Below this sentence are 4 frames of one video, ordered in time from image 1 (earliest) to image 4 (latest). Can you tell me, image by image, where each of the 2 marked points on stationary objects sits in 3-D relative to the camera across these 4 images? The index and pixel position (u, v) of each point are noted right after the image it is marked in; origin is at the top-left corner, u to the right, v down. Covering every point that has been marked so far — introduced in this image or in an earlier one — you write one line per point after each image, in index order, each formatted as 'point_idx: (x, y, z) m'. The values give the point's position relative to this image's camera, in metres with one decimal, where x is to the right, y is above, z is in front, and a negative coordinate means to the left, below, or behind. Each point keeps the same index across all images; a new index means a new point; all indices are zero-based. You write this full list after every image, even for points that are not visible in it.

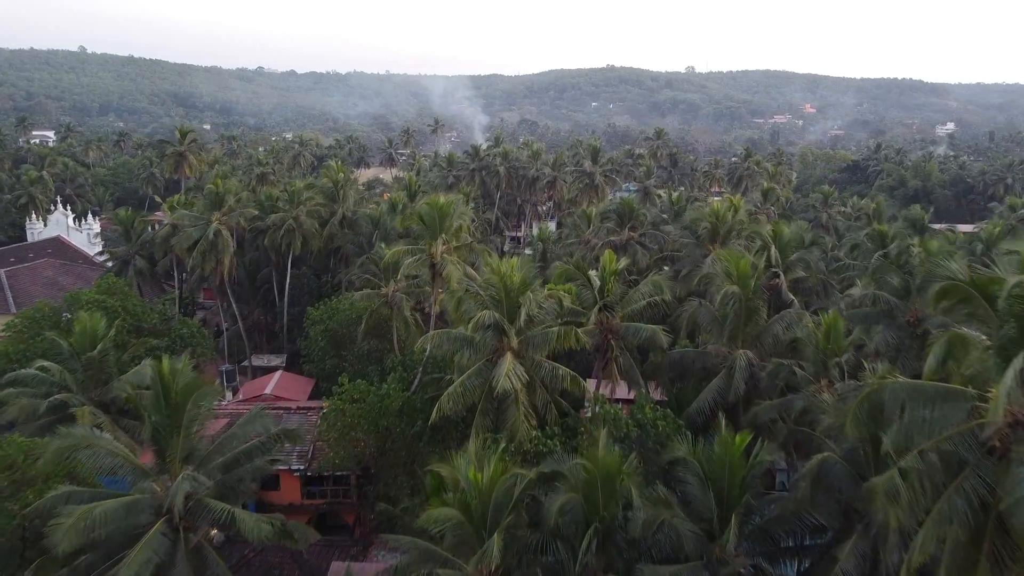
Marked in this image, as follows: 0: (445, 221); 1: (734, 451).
0: (-1.6, +1.6, +18.6) m
1: (+3.2, -2.3, +10.8) m
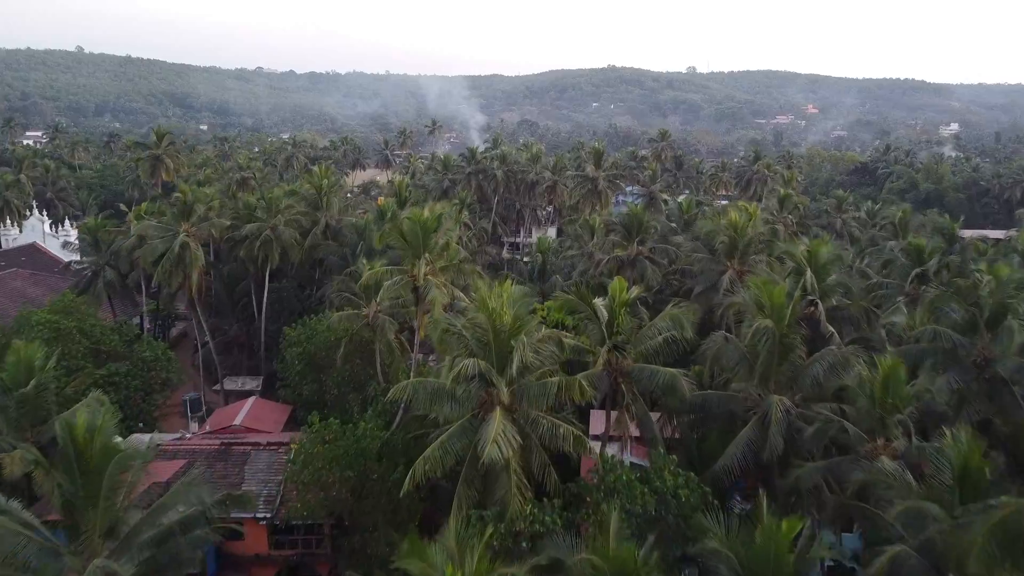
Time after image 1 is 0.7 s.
0: (-1.8, +1.1, +16.2) m
1: (+3.0, -2.9, +8.5) m
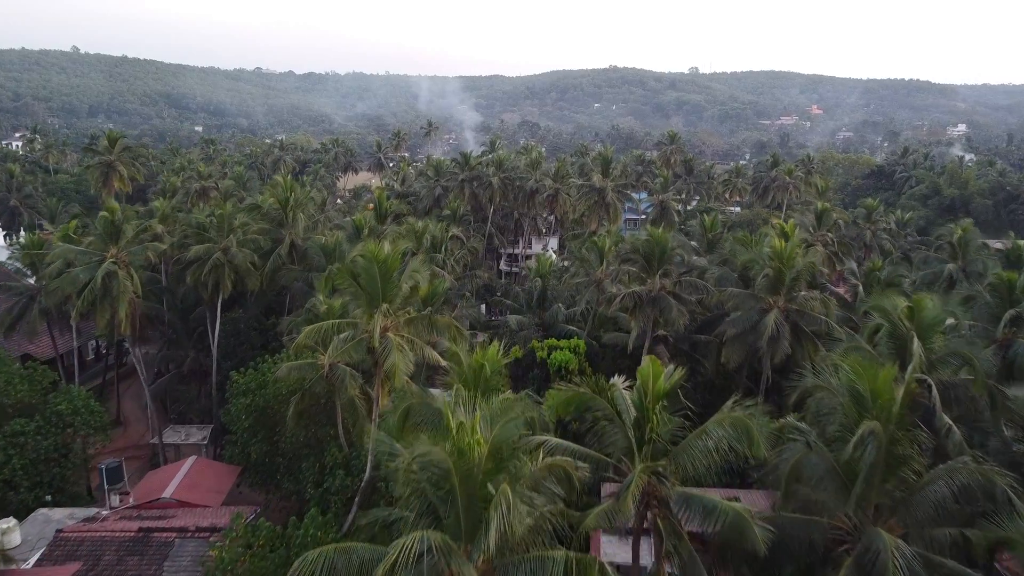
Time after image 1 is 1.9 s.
0: (-2.0, +0.1, +12.1) m
1: (+2.8, -3.9, +4.4) m
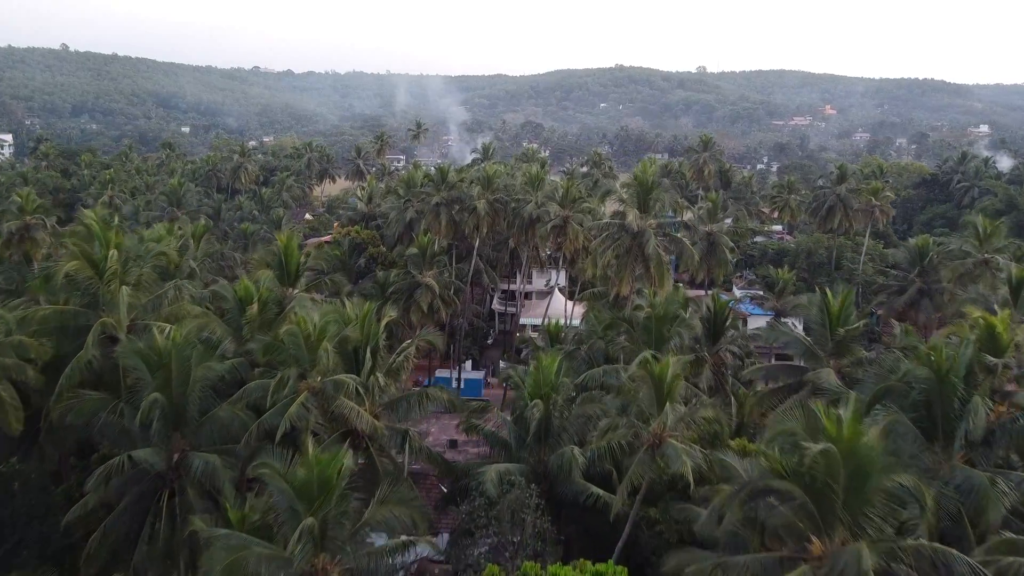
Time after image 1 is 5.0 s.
0: (-2.4, -2.4, +1.4) m
1: (+2.3, -6.3, -6.4) m
